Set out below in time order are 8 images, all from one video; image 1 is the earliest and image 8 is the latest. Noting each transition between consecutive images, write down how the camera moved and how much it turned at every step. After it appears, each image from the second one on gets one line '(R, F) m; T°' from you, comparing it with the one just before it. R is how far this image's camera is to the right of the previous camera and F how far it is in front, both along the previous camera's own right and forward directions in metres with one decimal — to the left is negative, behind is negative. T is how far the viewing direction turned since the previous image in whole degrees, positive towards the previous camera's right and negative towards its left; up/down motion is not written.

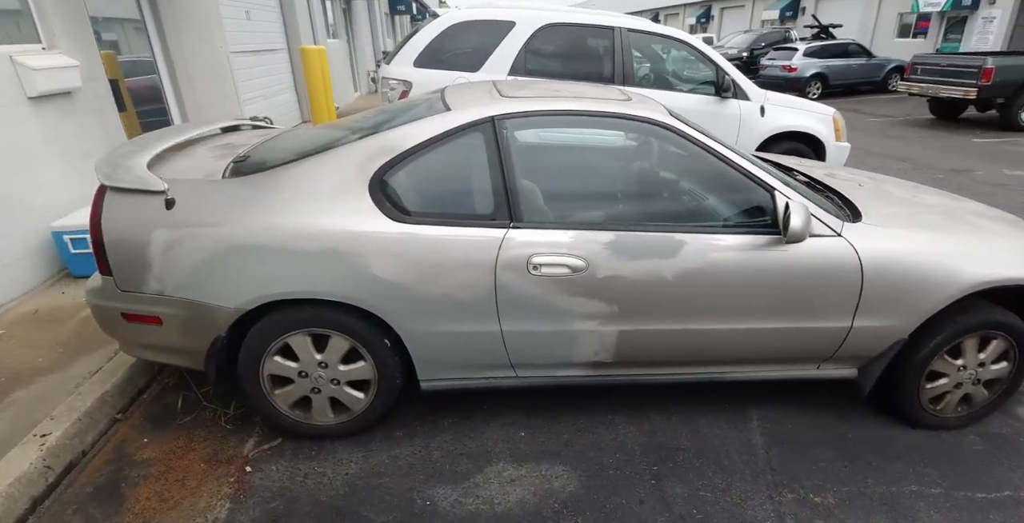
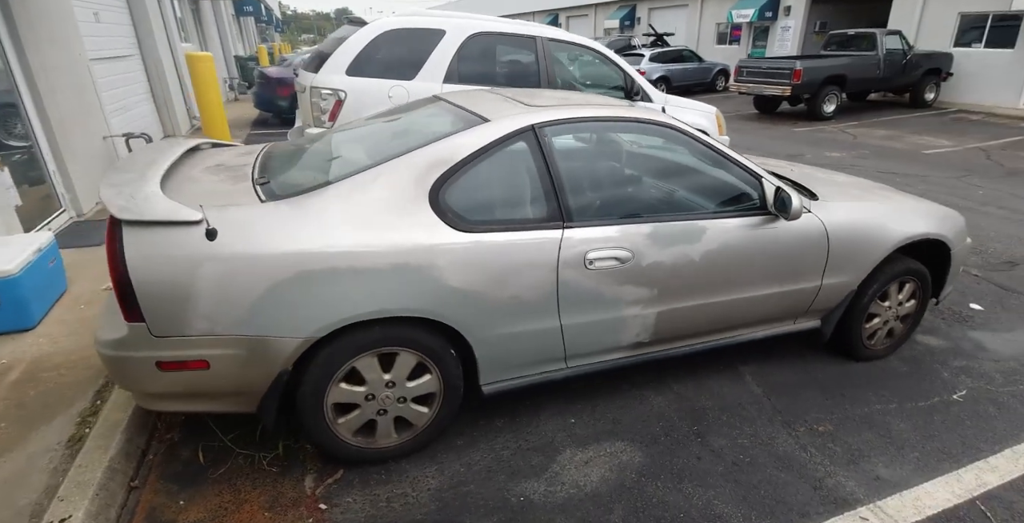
(-0.8, 0.0) m; +14°
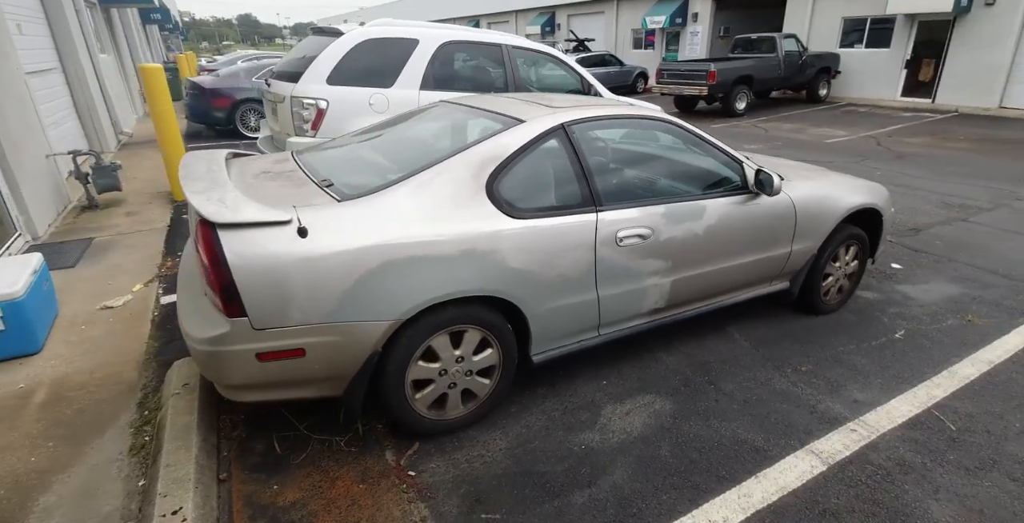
(-0.6, -0.3) m; +8°
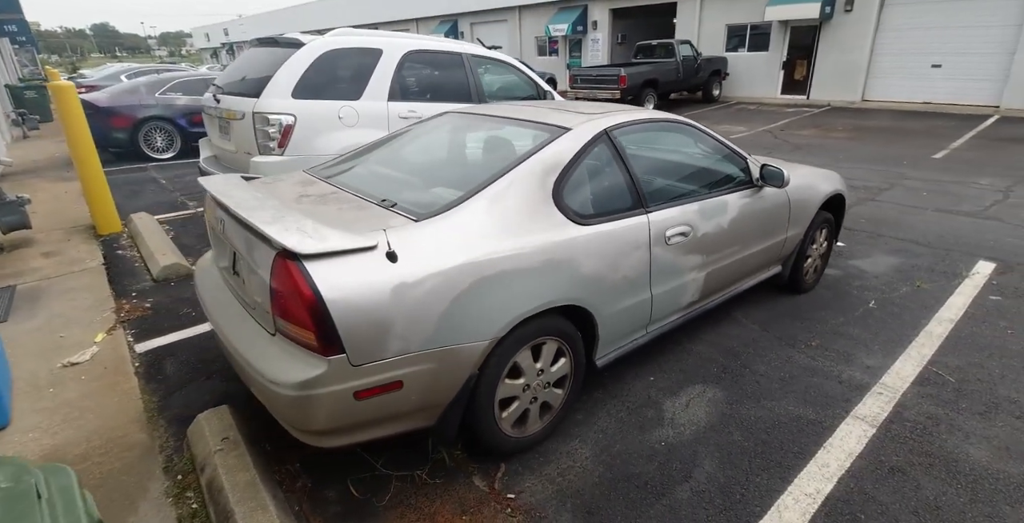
(-0.7, +0.1) m; +10°
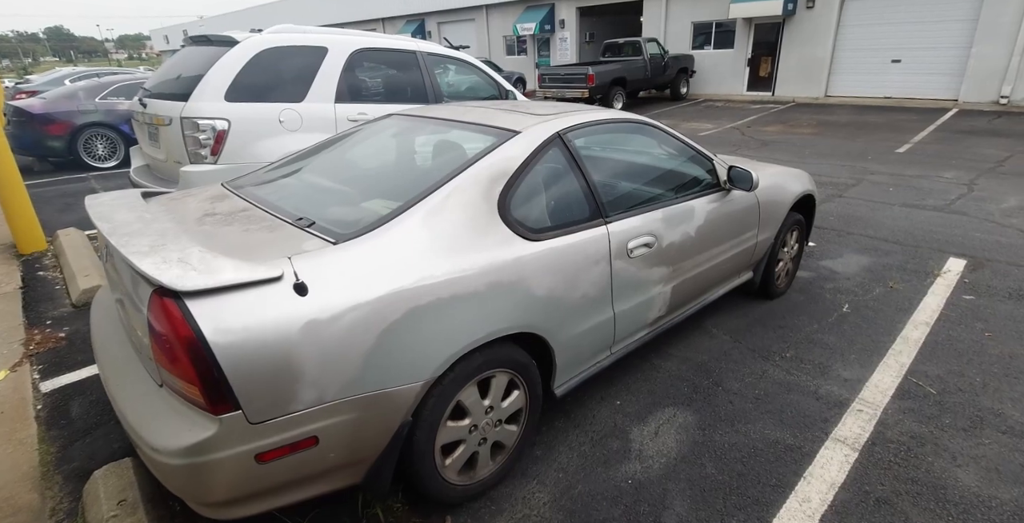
(+0.1, +0.3) m; +3°
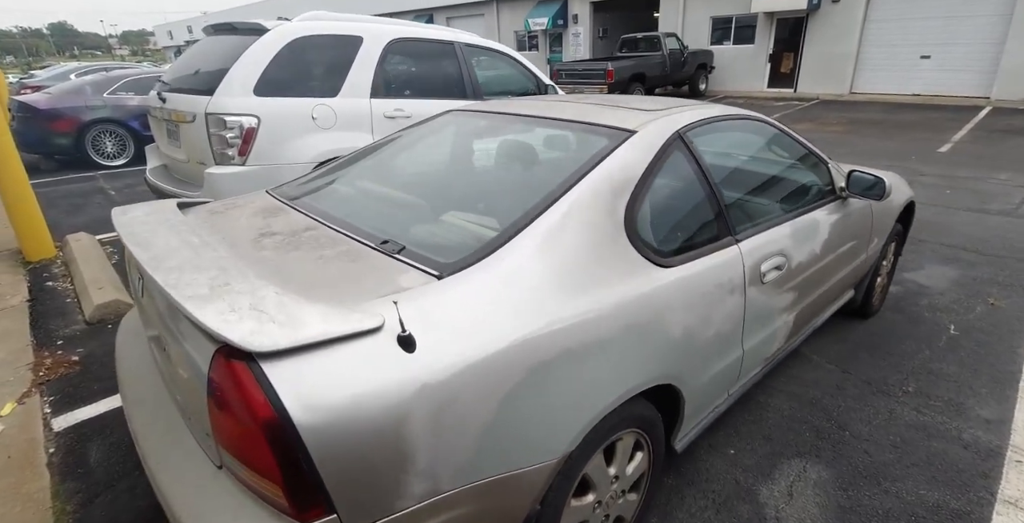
(-0.4, +0.4) m; 0°
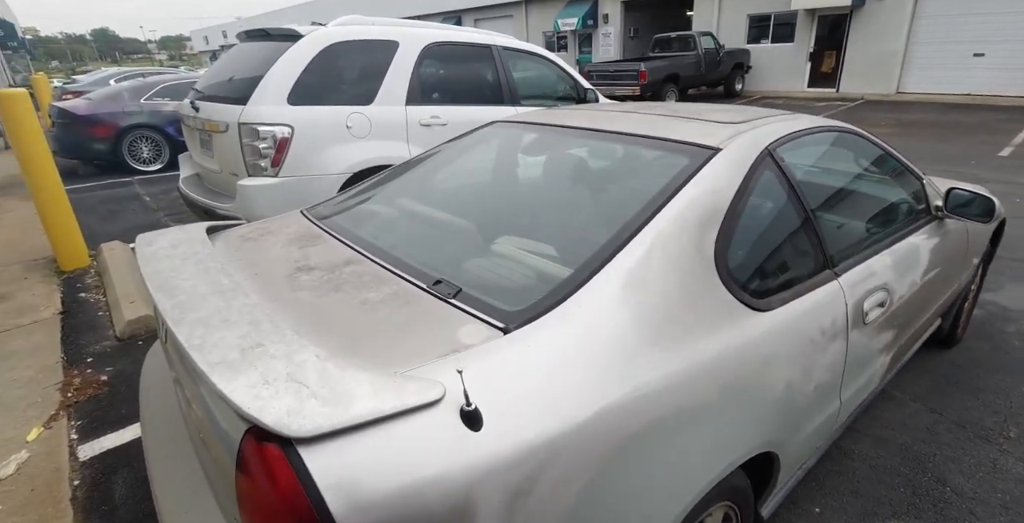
(-0.1, +0.2) m; -3°
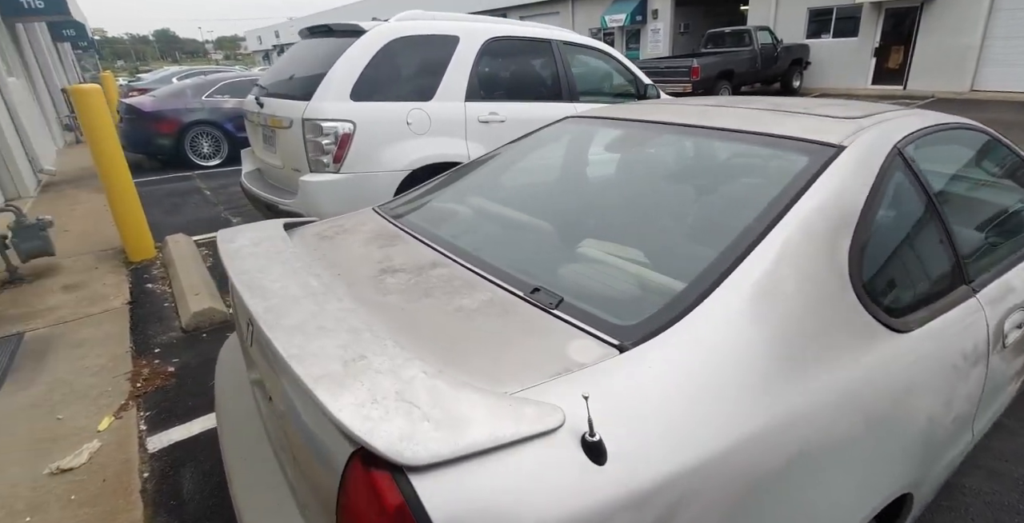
(-0.2, +0.1) m; -4°
